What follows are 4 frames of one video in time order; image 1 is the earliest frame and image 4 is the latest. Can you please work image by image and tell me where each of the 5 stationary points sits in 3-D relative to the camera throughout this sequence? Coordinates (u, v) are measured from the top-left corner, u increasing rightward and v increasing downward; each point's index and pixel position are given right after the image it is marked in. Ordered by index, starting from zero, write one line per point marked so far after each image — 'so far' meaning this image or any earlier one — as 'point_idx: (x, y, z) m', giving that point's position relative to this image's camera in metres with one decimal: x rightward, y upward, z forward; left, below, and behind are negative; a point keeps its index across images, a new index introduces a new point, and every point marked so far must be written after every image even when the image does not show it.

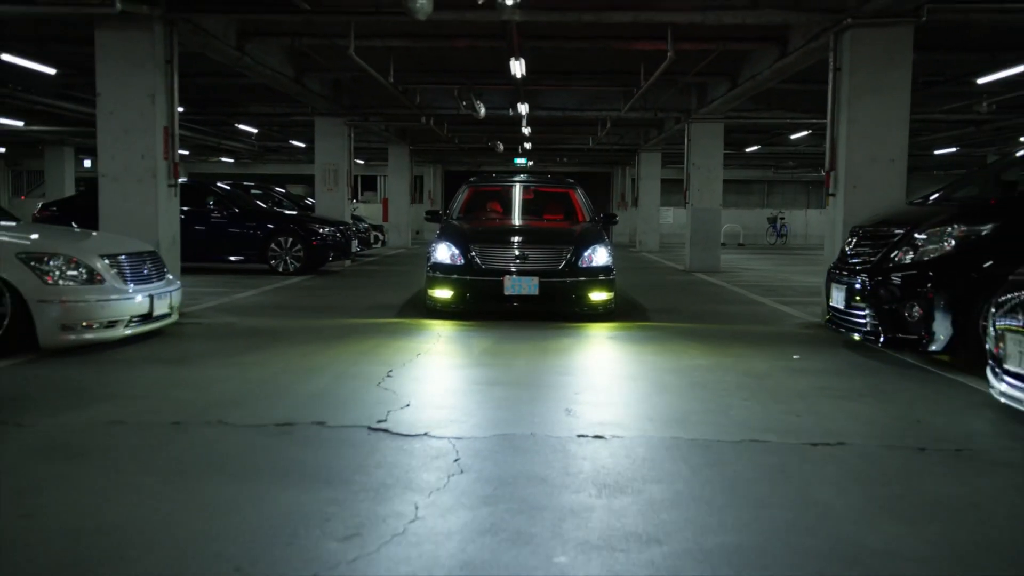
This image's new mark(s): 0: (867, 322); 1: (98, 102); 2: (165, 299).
0: (+3.0, -0.3, +7.3) m
1: (-4.3, +1.9, +9.3) m
2: (-3.1, -0.1, +7.9) m
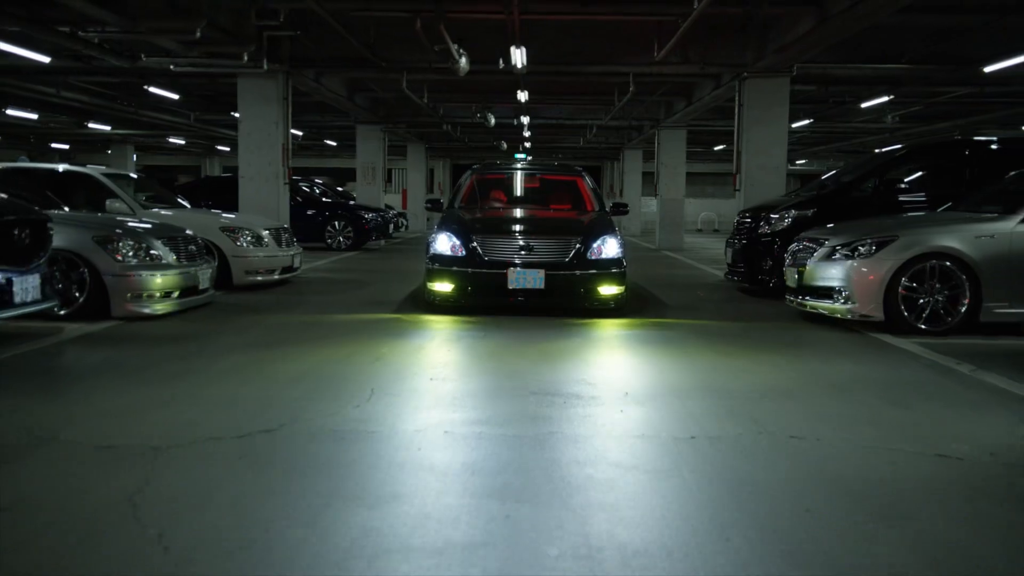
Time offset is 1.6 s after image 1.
0: (+3.1, +0.2, +11.7) m
1: (-4.2, +2.5, +13.6) m
2: (-3.0, +0.4, +12.3) m
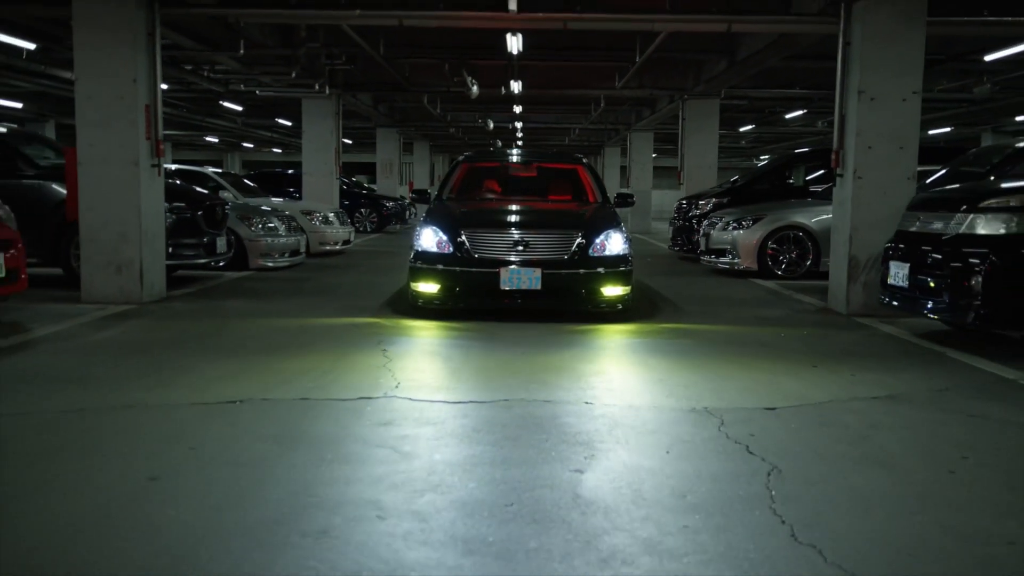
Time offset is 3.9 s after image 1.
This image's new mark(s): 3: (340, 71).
0: (+3.1, +0.8, +16.0) m
1: (-4.2, +3.1, +17.8) m
2: (-3.0, +1.0, +16.5) m
3: (-3.3, +4.2, +17.2) m
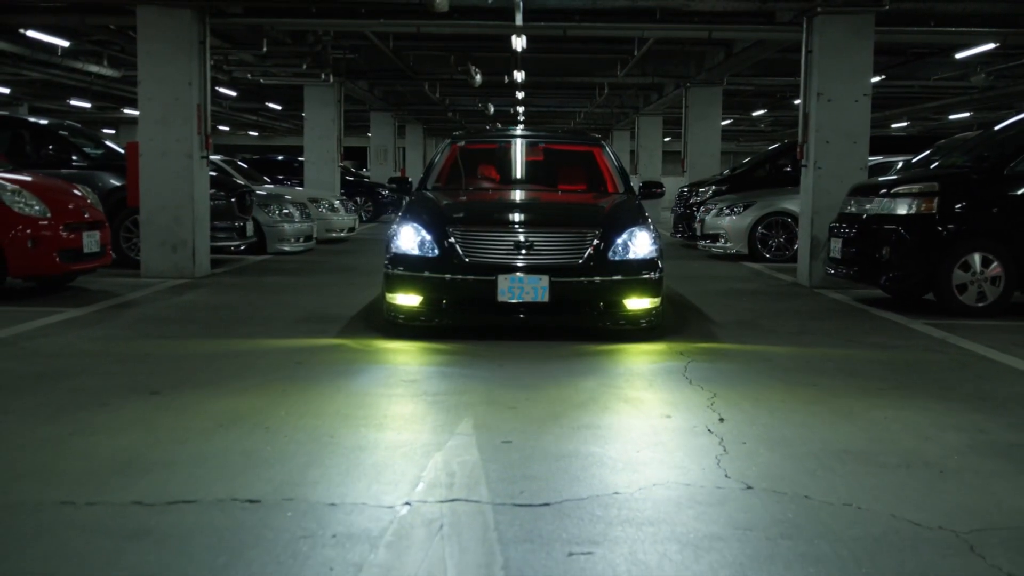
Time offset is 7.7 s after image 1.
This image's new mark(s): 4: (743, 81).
0: (+3.2, +1.2, +17.3) m
1: (-4.1, +3.5, +19.1) m
2: (-2.9, +1.4, +17.8) m
3: (-3.3, +4.6, +18.5) m
4: (+4.7, +4.3, +19.0) m
